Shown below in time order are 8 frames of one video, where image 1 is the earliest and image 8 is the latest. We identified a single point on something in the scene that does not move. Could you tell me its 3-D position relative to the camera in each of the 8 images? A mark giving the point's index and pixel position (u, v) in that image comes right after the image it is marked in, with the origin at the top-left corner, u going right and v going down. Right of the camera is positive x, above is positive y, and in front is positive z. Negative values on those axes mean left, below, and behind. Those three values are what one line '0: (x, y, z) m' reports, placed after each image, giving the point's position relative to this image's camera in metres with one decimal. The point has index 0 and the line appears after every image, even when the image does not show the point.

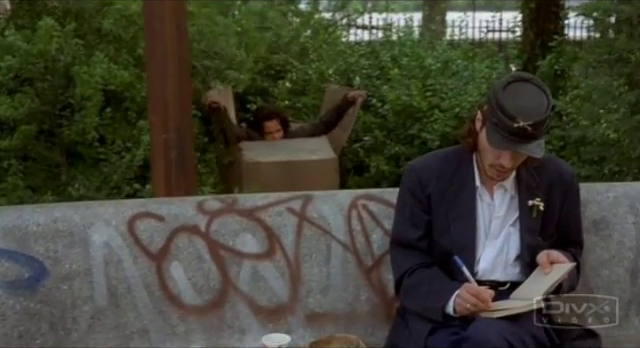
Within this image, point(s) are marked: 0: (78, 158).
0: (-1.6, +0.1, +6.6) m
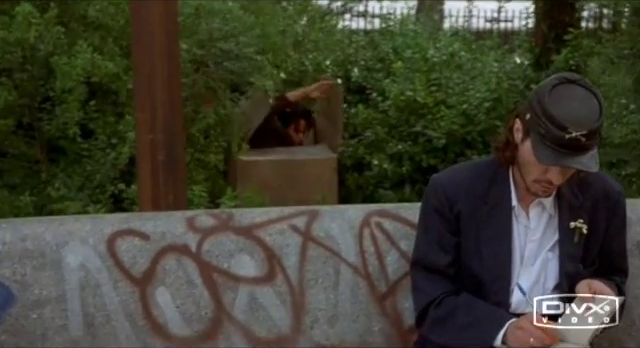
0: (-1.6, +0.1, +6.1) m
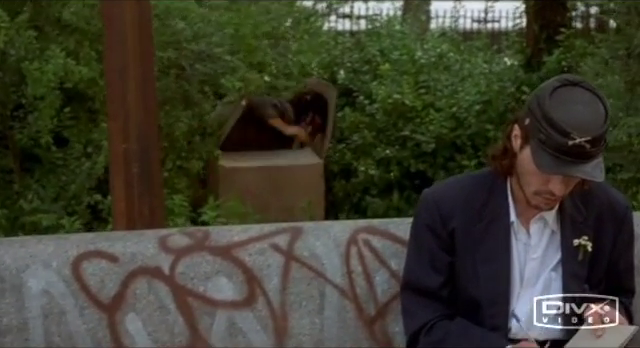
0: (-1.7, +0.1, +5.9) m
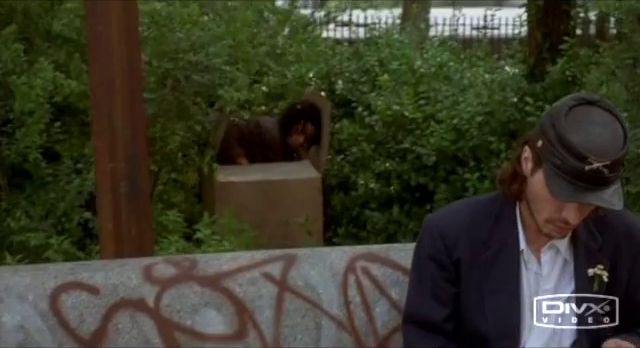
0: (-1.7, 0.0, +5.7) m
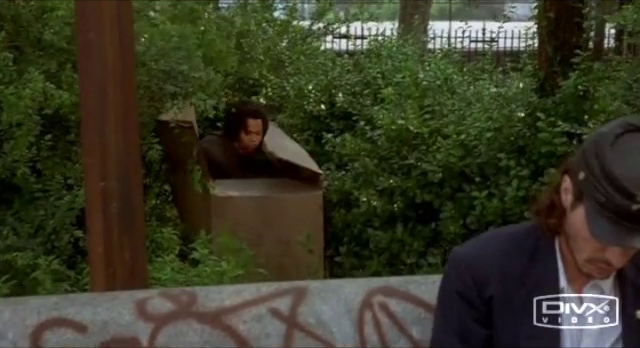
0: (-1.7, -0.1, +5.4) m
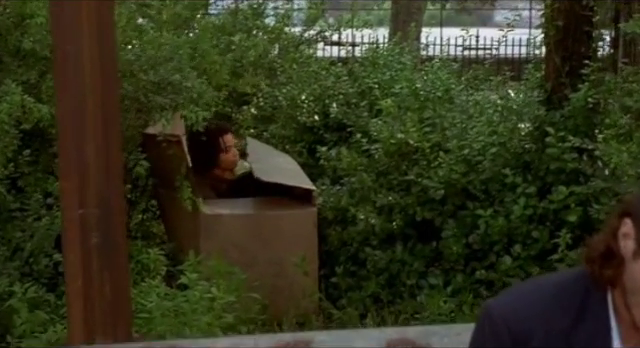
0: (-1.7, -0.2, +5.0) m
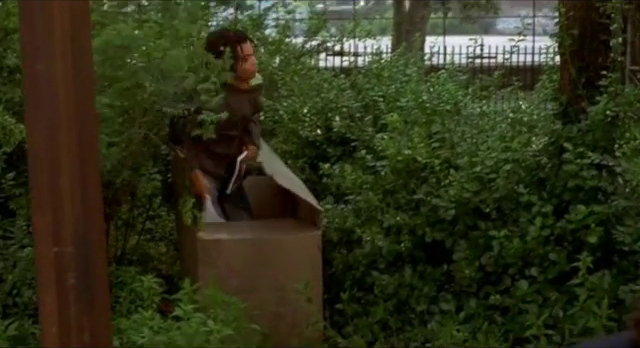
0: (-1.7, -0.3, +4.7) m
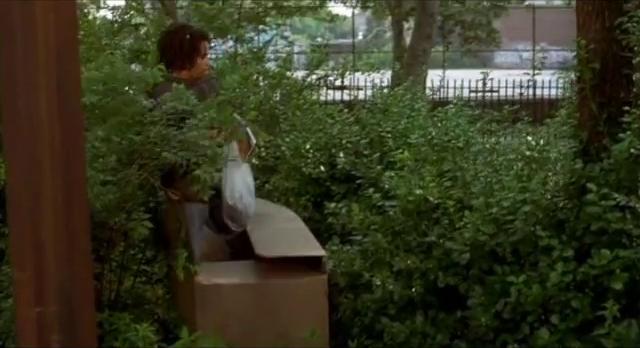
0: (-1.7, -0.5, +4.3) m
